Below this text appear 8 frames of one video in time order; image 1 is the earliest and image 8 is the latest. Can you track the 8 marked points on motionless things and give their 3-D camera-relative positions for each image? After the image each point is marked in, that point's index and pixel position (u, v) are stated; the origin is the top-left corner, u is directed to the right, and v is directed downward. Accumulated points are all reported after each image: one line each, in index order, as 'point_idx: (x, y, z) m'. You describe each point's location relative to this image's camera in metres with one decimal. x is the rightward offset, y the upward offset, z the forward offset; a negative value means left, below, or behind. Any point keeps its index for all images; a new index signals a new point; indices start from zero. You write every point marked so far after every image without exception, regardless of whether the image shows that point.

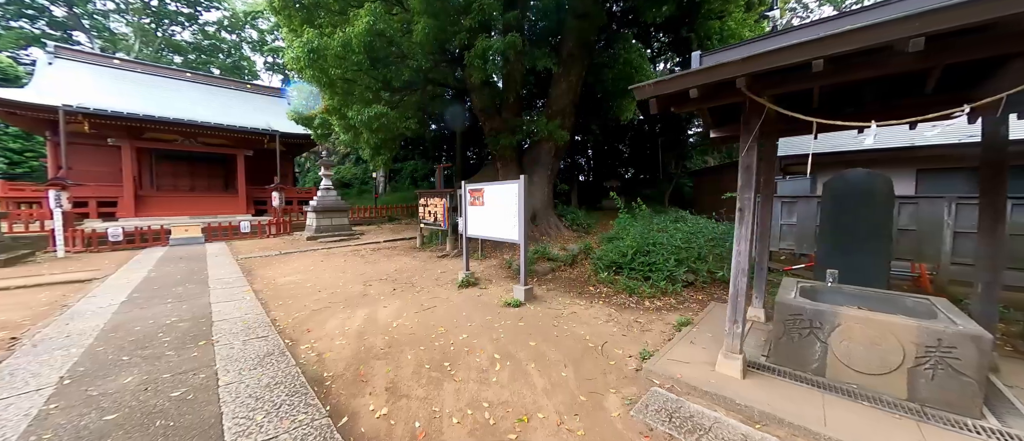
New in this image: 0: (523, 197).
0: (+0.1, +0.3, +4.1) m
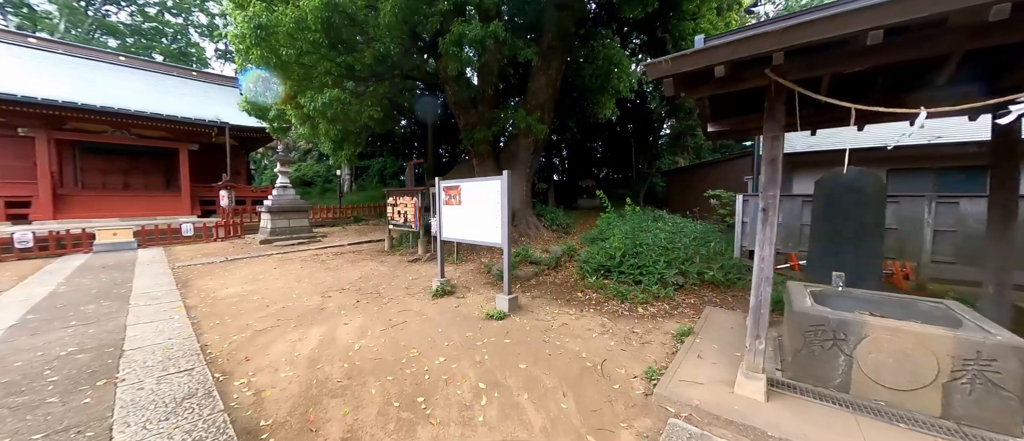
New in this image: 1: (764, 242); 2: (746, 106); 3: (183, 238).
0: (-0.1, +0.3, +3.6) m
1: (+1.8, -0.2, +2.1) m
2: (+2.5, +1.2, +3.3) m
3: (-12.7, -0.7, +11.8) m
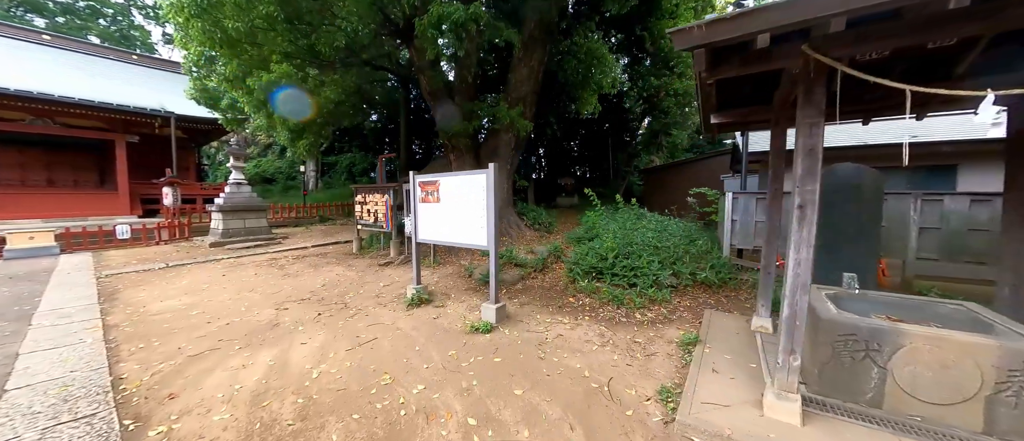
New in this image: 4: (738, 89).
0: (-0.2, +0.3, +3.2) m
1: (+1.8, -0.1, +1.9) m
2: (+2.4, +1.2, +3.1) m
3: (-13.5, -0.7, +10.3) m
4: (+2.2, +1.3, +3.0) m
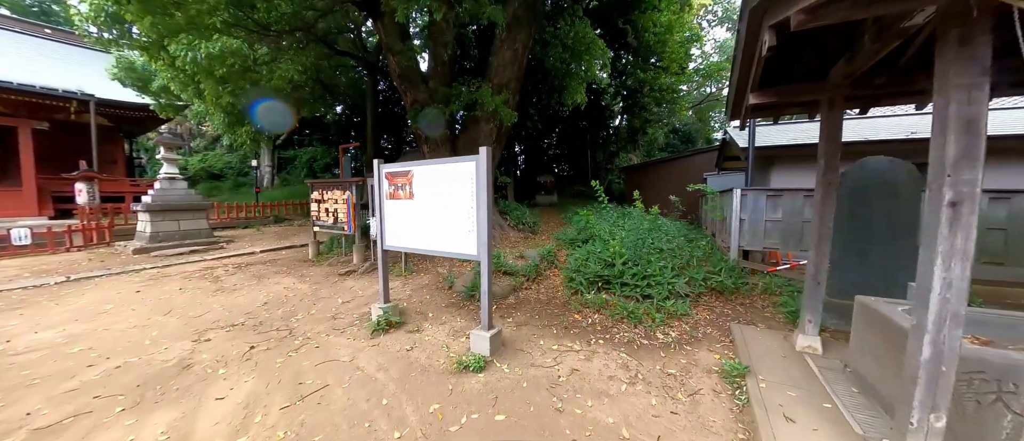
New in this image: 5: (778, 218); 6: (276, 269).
0: (-0.2, +0.3, +2.4) m
1: (+1.9, -0.2, +1.3) m
2: (+2.4, +1.2, +2.5) m
3: (-14.0, -0.8, +8.4) m
4: (+2.2, +1.3, +2.4) m
5: (+4.0, 0.0, +4.5) m
6: (-4.7, -1.0, +6.0) m
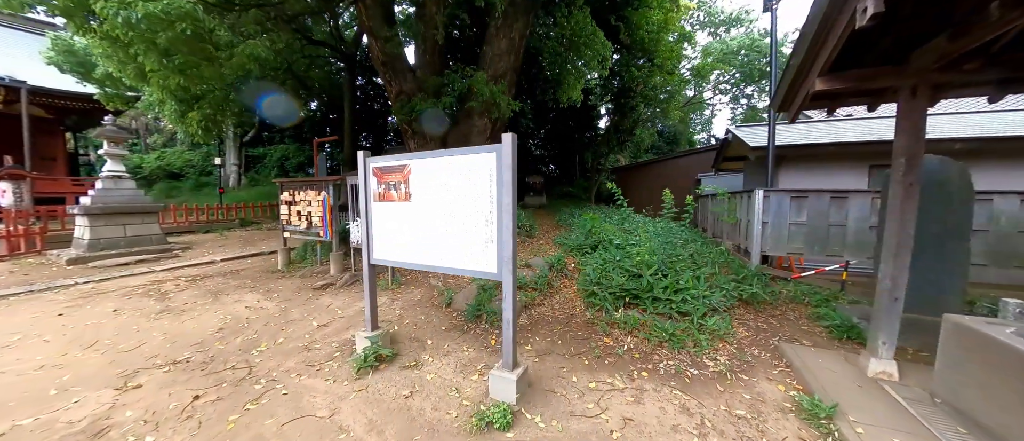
0: (0.0, +0.2, +1.9) m
1: (+2.1, -0.2, +0.9) m
2: (+2.6, +1.2, +2.1) m
3: (-14.2, -1.0, +7.0) m
4: (+2.4, +1.2, +2.0) m
5: (+4.0, 0.0, +4.2) m
6: (-4.7, -1.1, +5.2) m
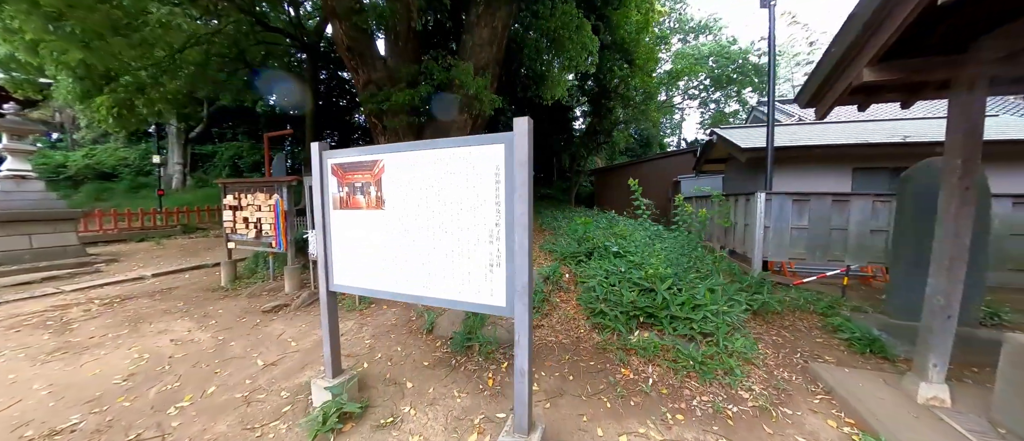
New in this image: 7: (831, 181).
0: (0.0, +0.2, +1.4) m
1: (+2.3, -0.2, +0.6) m
2: (+2.6, +1.1, +1.9) m
3: (-14.5, -1.2, +5.3) m
4: (+2.4, +1.2, +1.8) m
5: (+3.9, -0.1, +4.0) m
6: (-4.9, -1.2, +4.3) m
7: (+6.2, +0.8, +5.9) m
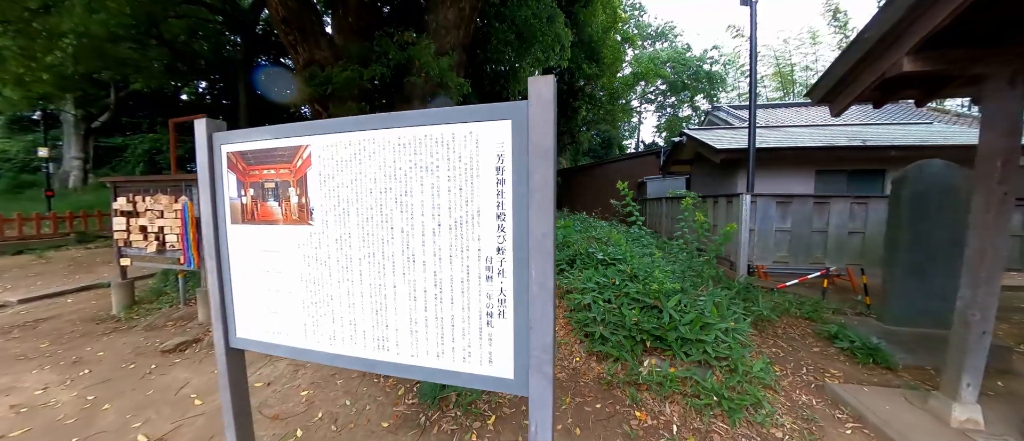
0: (+0.1, +0.1, +0.9) m
1: (+2.4, -0.3, +0.3) m
2: (+2.5, +1.1, +1.7) m
3: (-14.8, -1.4, +3.1) m
4: (+2.4, +1.1, +1.5) m
5: (+3.6, -0.1, +4.0) m
6: (-5.1, -1.3, +3.2) m
7: (+5.7, +0.8, +6.1) m
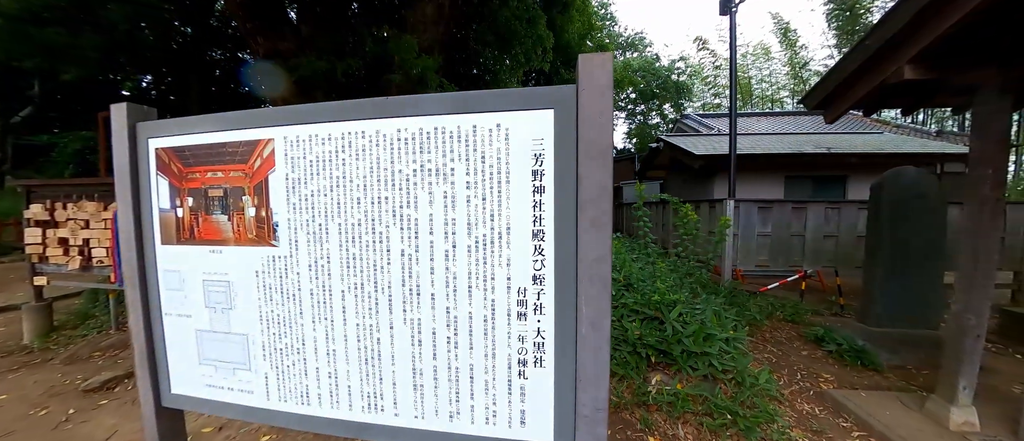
0: (+0.2, +0.1, +0.7) m
1: (+2.5, -0.3, +0.3) m
2: (+2.5, +1.1, +1.7) m
3: (-14.8, -1.6, +1.7) m
4: (+2.4, +1.1, +1.5) m
5: (+3.4, -0.1, +4.0) m
6: (-5.2, -1.4, +2.6) m
7: (+5.3, +0.7, +6.3) m
